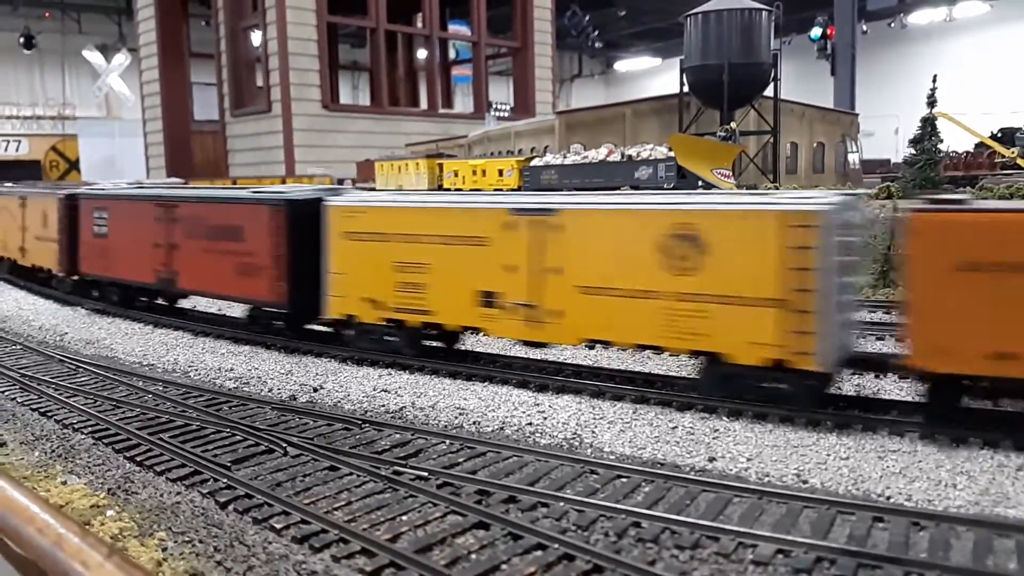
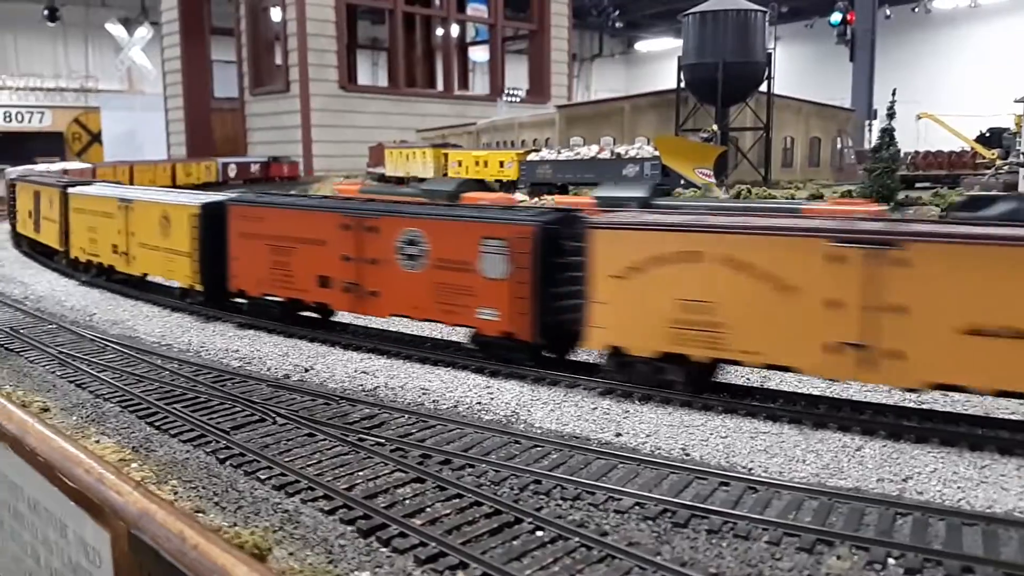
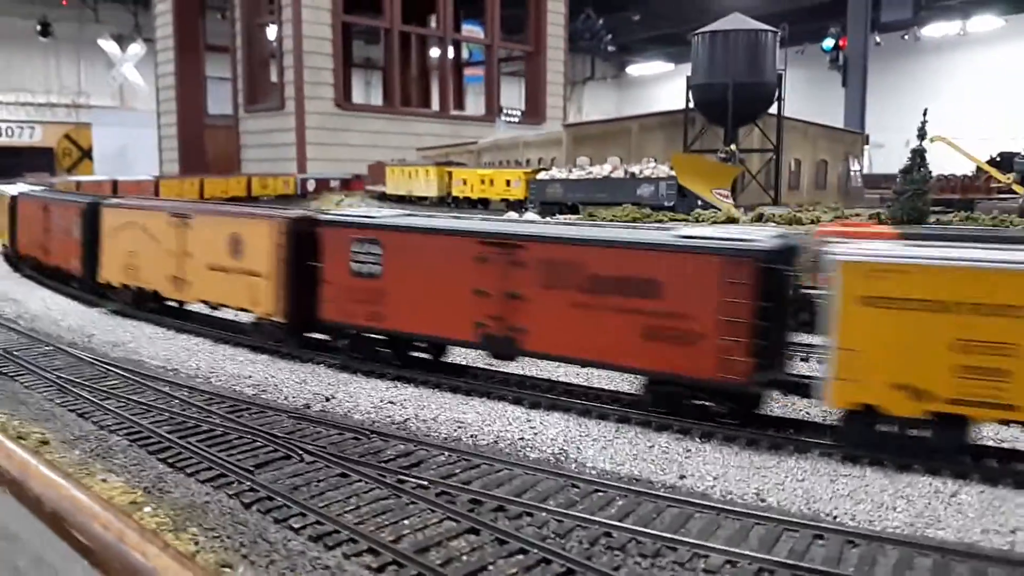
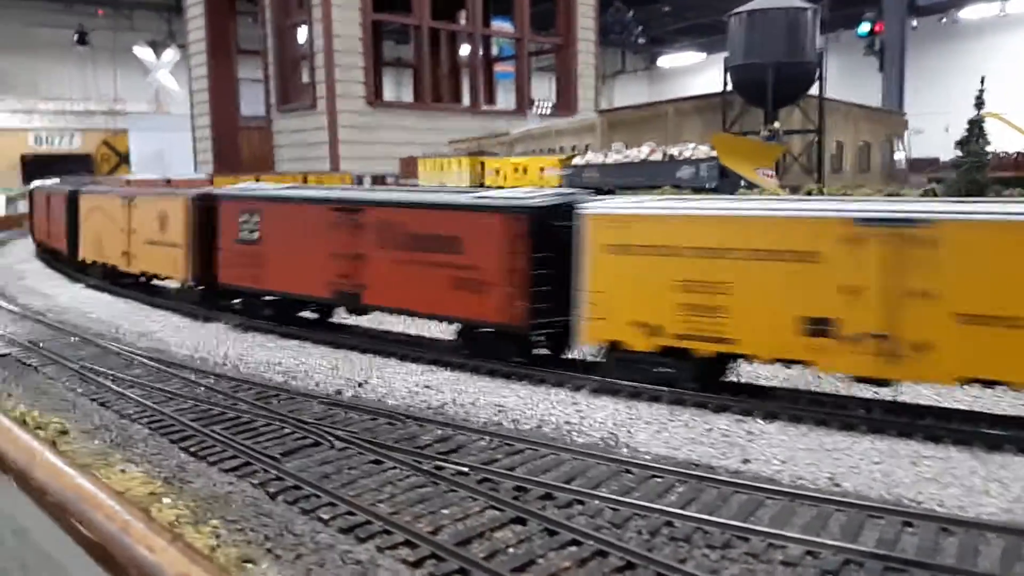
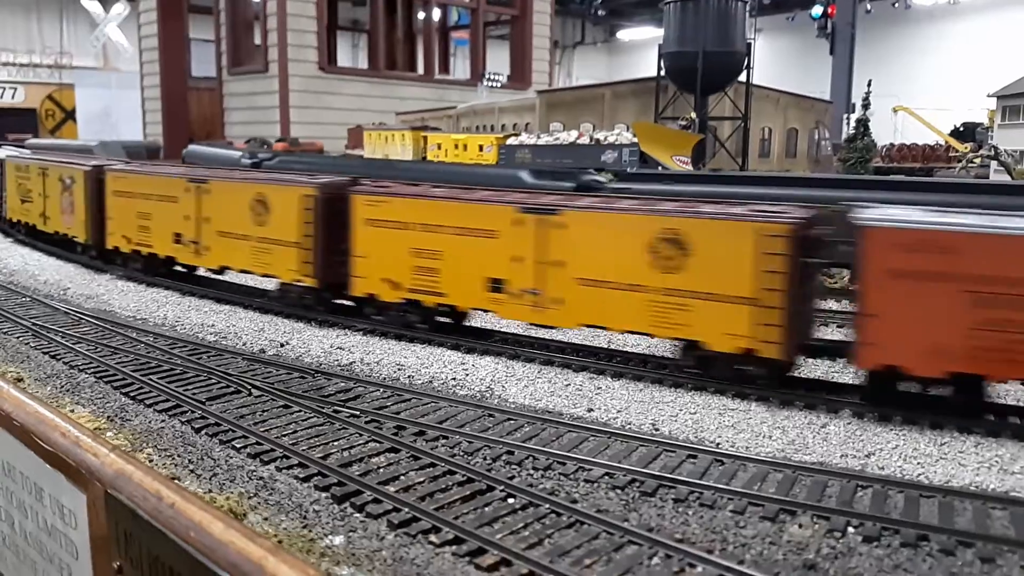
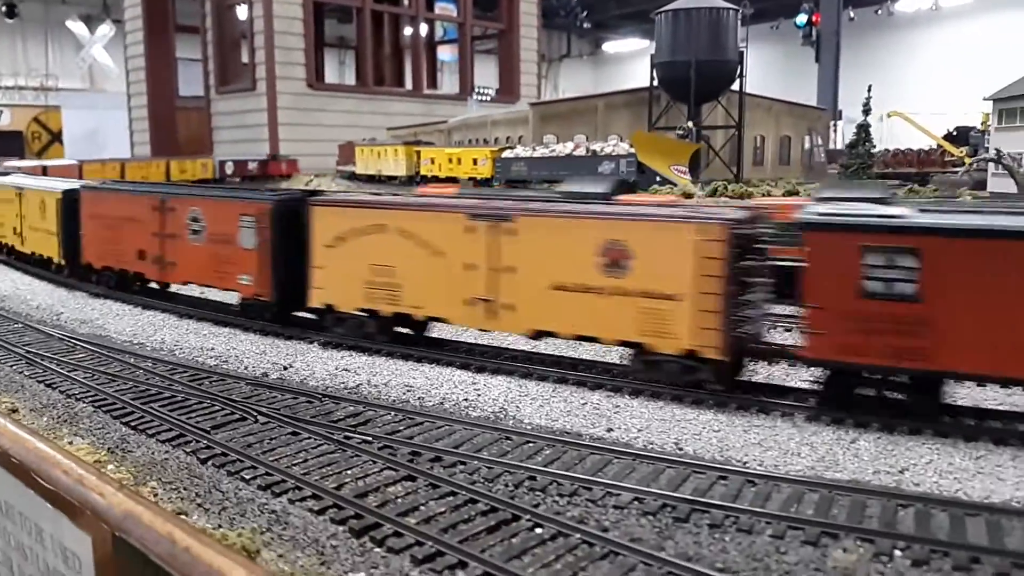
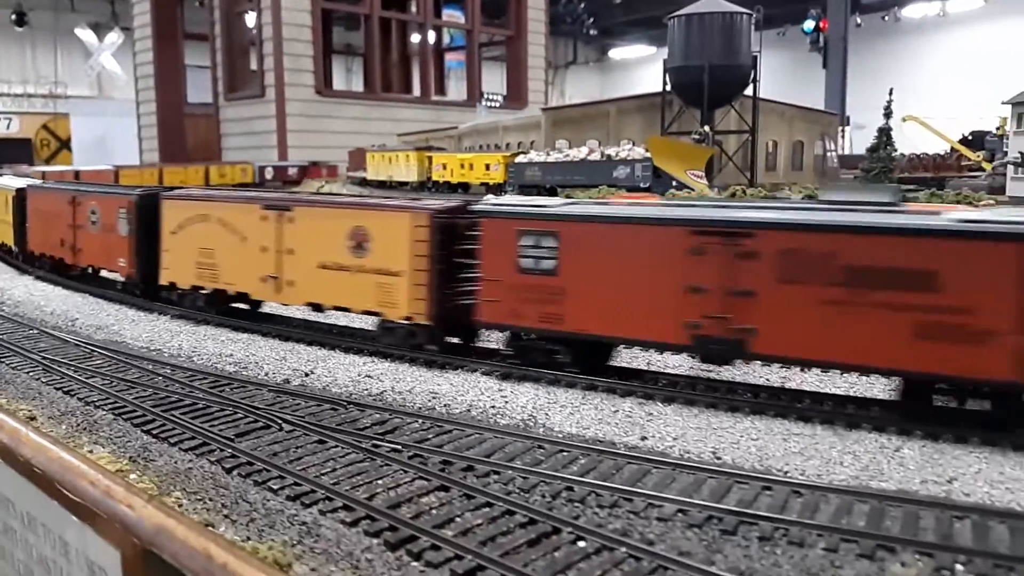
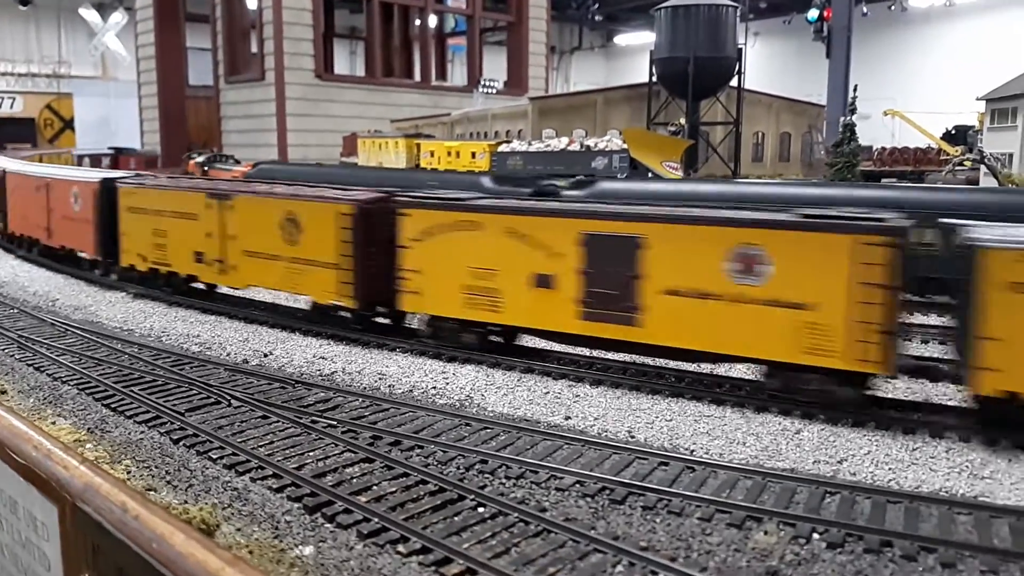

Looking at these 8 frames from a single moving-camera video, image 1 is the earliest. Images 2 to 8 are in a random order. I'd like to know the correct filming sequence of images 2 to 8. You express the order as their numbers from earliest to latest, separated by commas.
4, 3, 7, 6, 2, 8, 5
